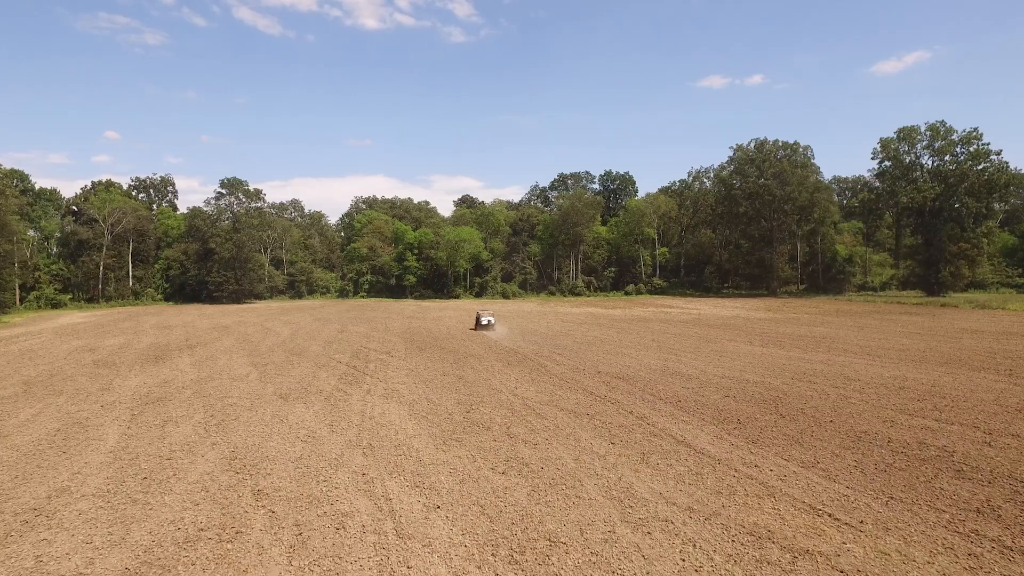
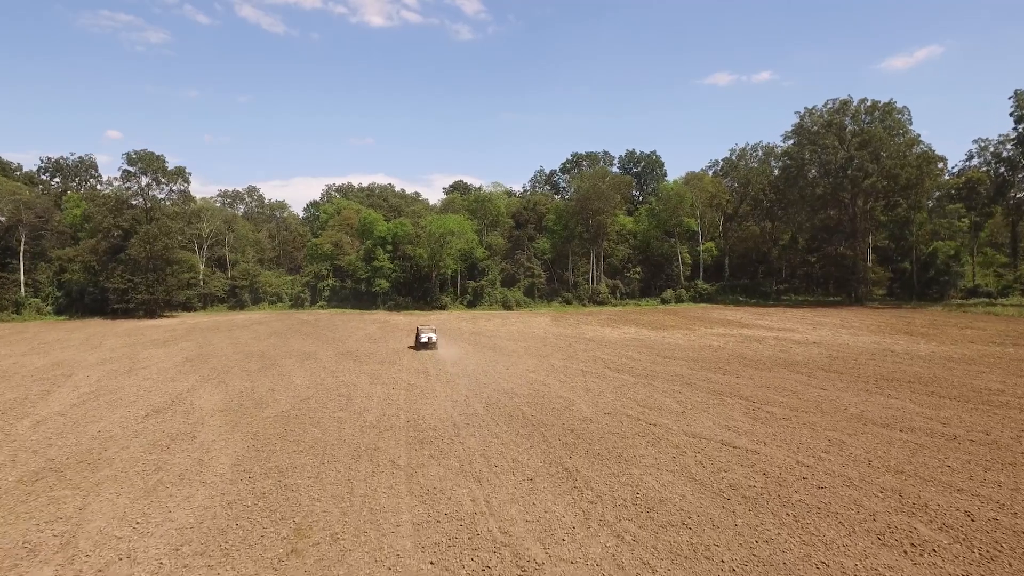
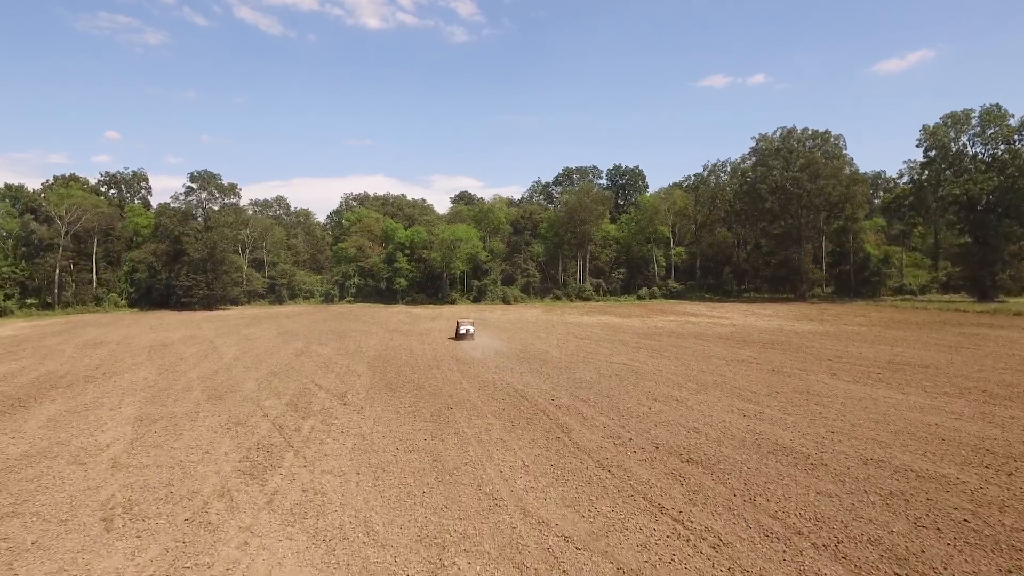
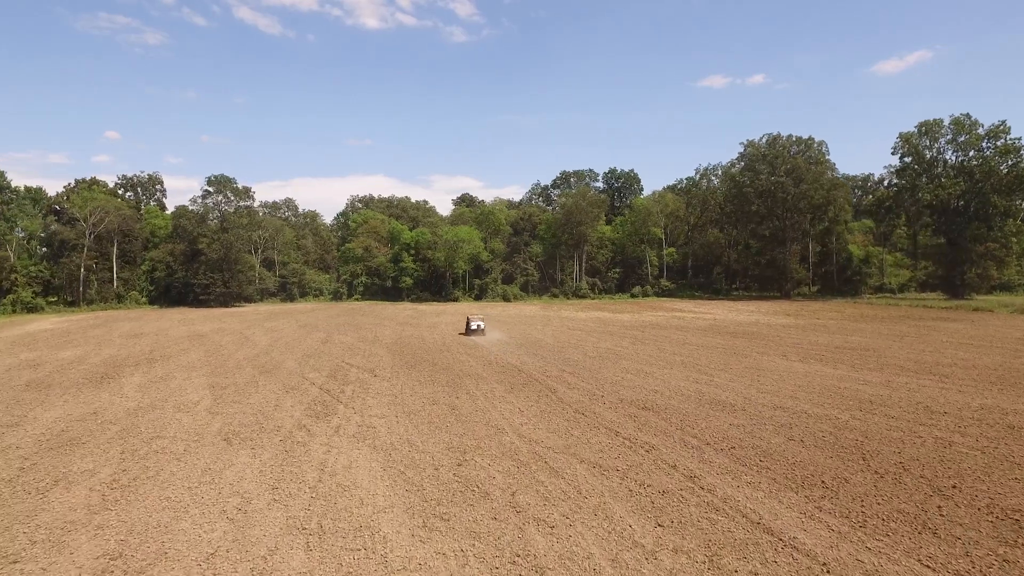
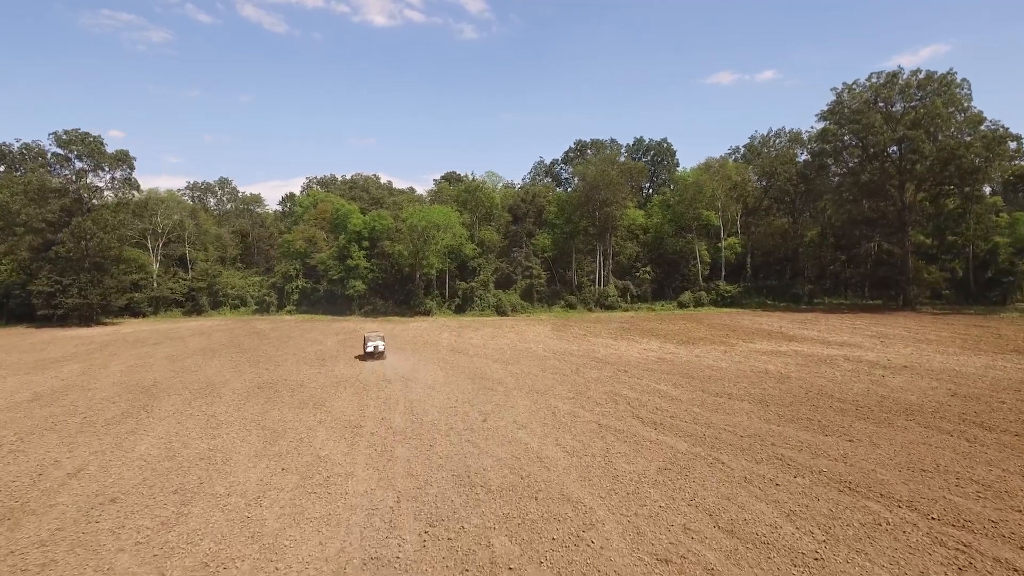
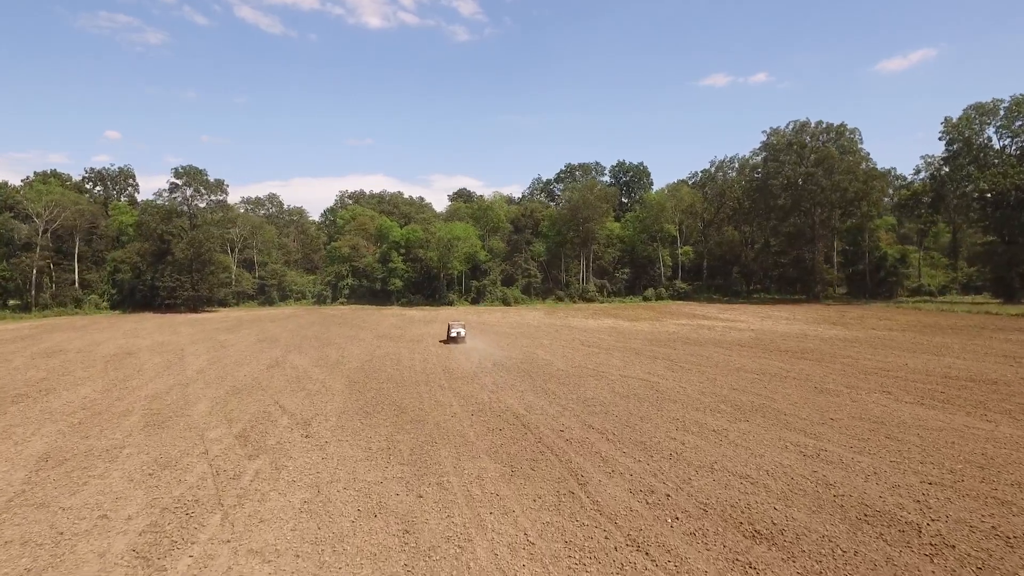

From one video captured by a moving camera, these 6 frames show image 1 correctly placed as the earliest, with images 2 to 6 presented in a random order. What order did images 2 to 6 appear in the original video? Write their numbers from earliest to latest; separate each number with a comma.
4, 3, 6, 2, 5
